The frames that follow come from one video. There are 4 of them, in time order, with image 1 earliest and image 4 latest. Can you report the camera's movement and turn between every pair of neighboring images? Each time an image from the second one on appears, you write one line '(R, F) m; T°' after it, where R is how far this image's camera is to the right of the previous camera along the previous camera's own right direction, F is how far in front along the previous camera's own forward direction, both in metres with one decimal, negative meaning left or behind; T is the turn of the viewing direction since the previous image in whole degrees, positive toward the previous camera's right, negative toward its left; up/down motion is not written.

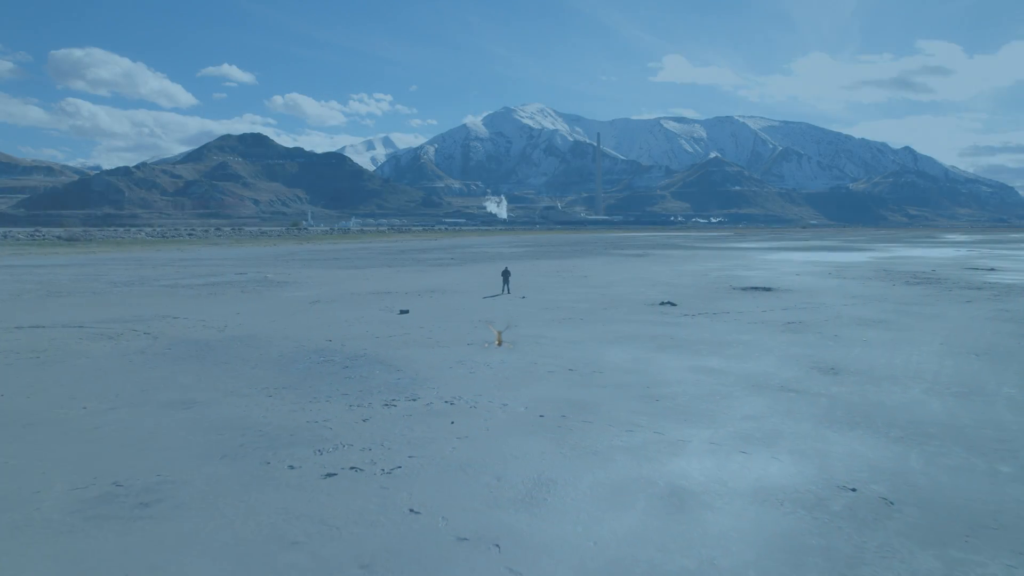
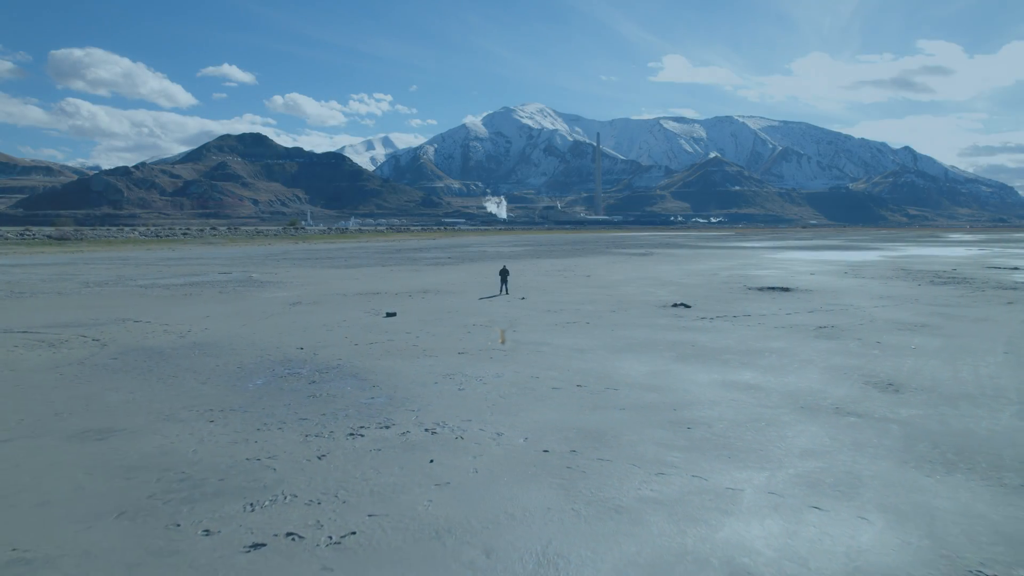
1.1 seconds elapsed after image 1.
(+0.1, +2.6) m; 0°
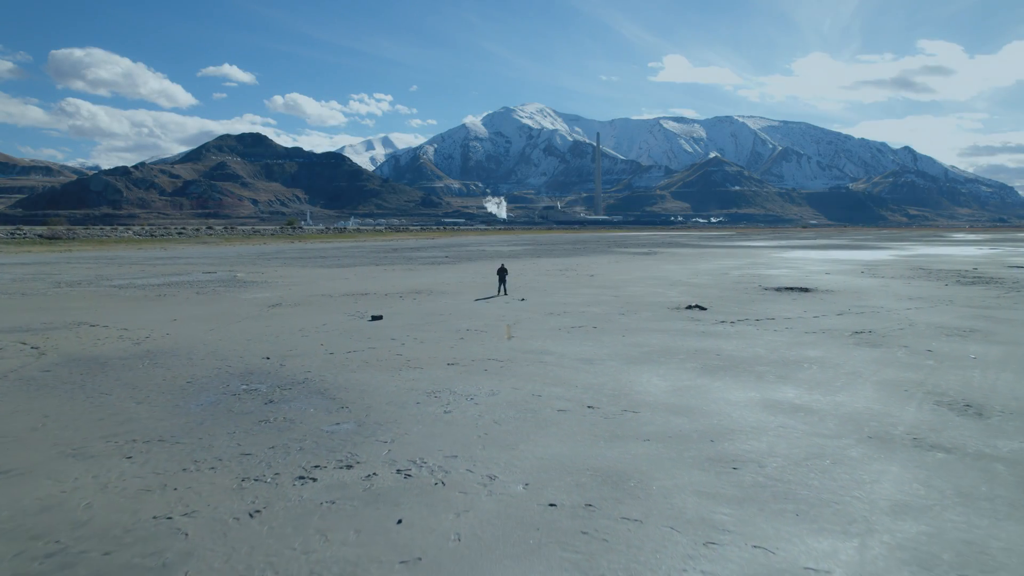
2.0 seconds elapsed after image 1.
(+0.1, +2.3) m; 0°
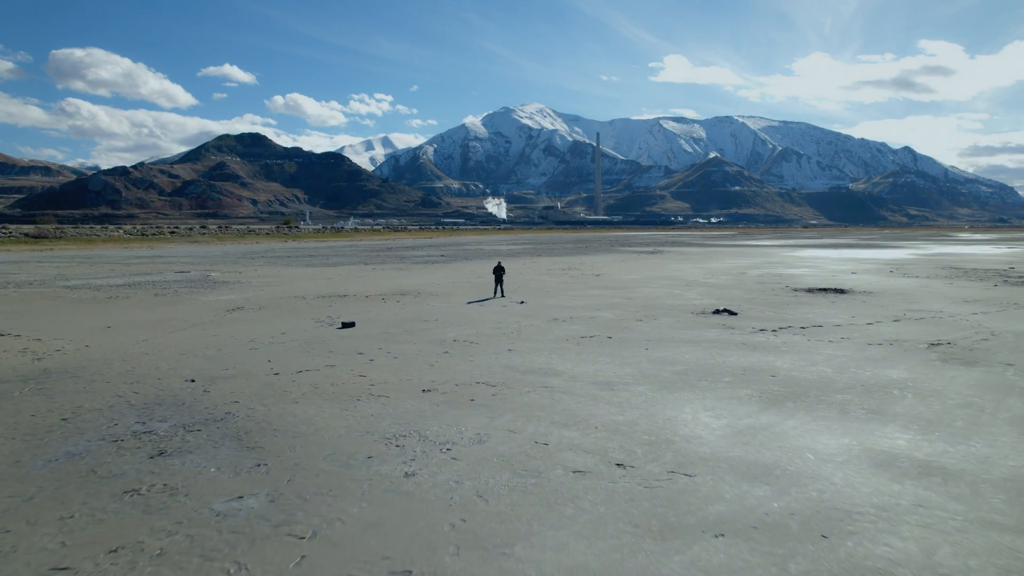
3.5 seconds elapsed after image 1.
(+0.1, +3.6) m; 0°
